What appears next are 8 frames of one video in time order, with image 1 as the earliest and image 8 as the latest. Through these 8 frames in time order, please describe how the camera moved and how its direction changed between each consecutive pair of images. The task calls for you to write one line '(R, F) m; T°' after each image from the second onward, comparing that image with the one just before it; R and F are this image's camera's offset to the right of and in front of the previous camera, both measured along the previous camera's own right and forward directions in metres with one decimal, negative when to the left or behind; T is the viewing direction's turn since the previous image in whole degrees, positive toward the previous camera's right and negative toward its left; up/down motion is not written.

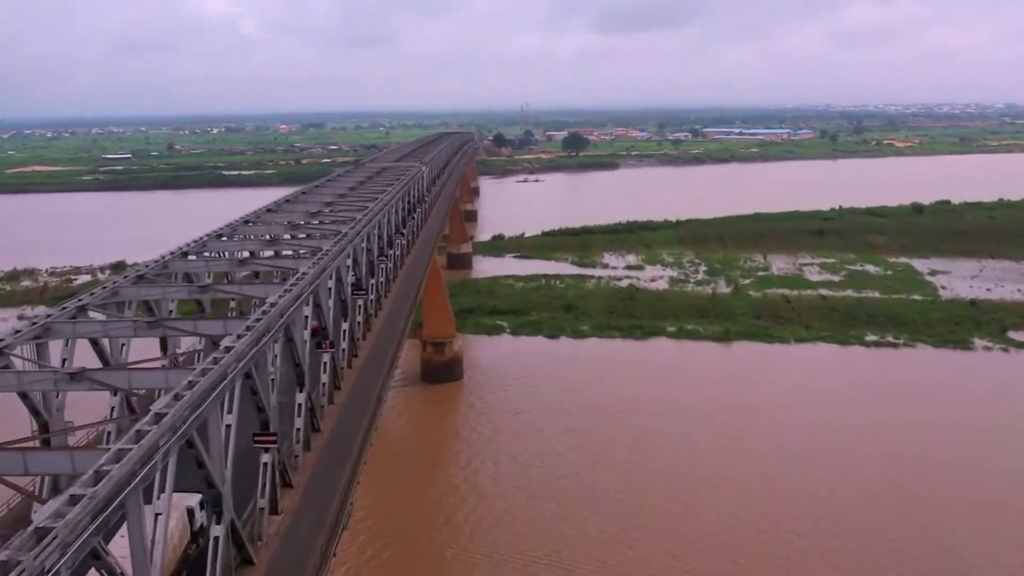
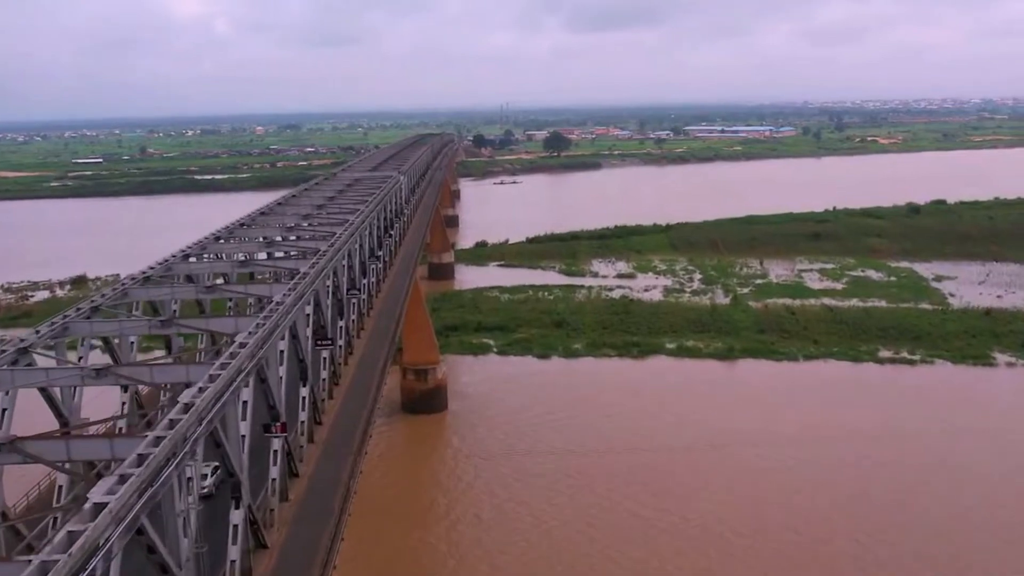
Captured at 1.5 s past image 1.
(-0.1, +1.5) m; +1°
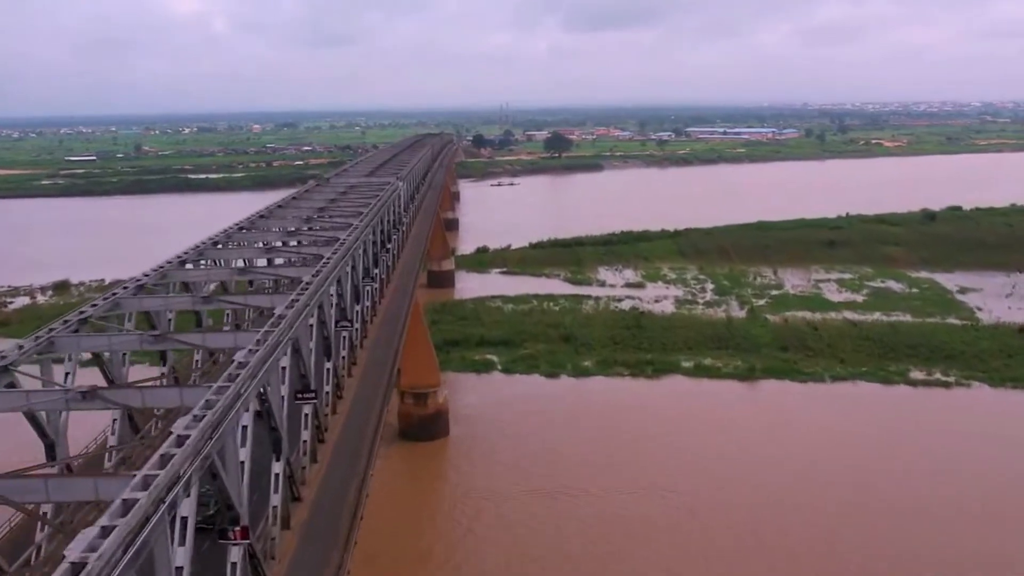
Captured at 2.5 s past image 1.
(-0.2, +1.3) m; 0°
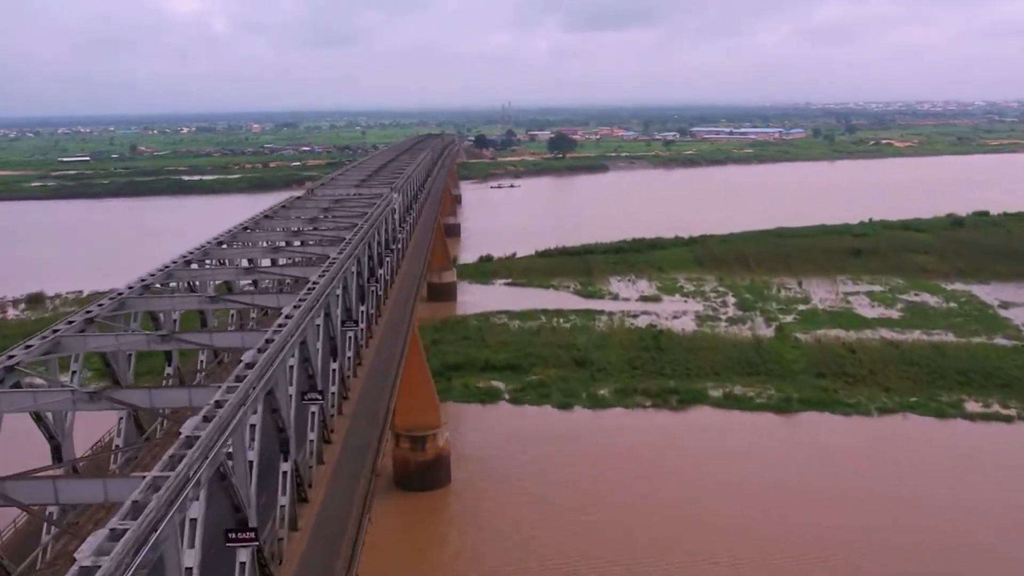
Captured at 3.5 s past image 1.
(-0.1, +1.8) m; 0°
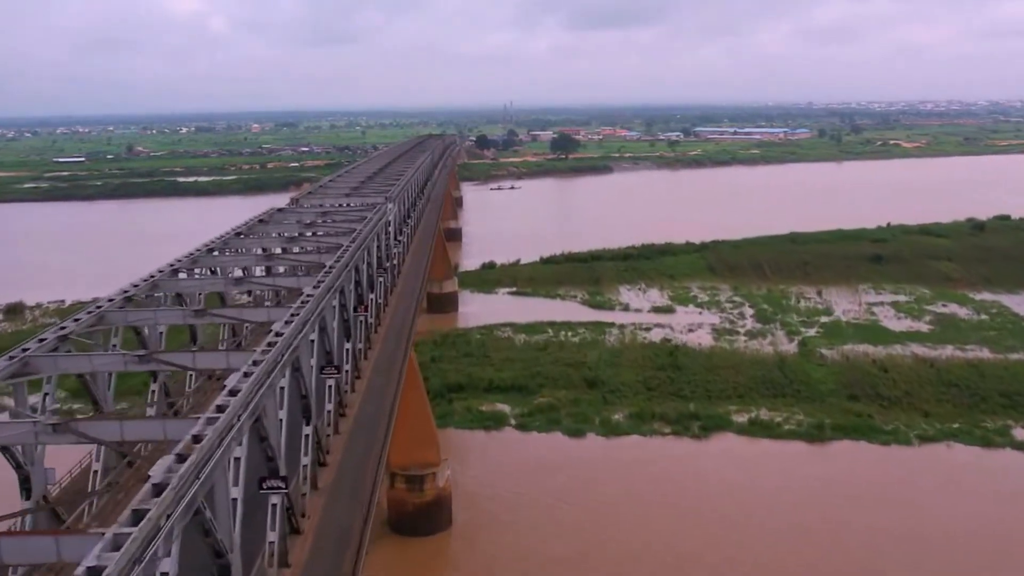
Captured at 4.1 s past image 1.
(-0.1, +1.3) m; 0°
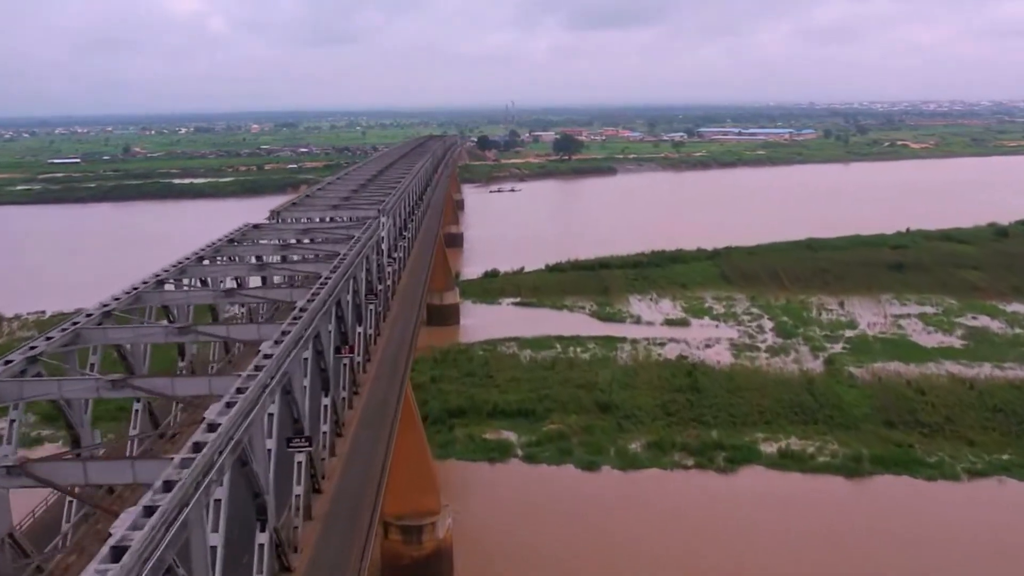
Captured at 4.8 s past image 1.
(-0.1, +1.3) m; 0°
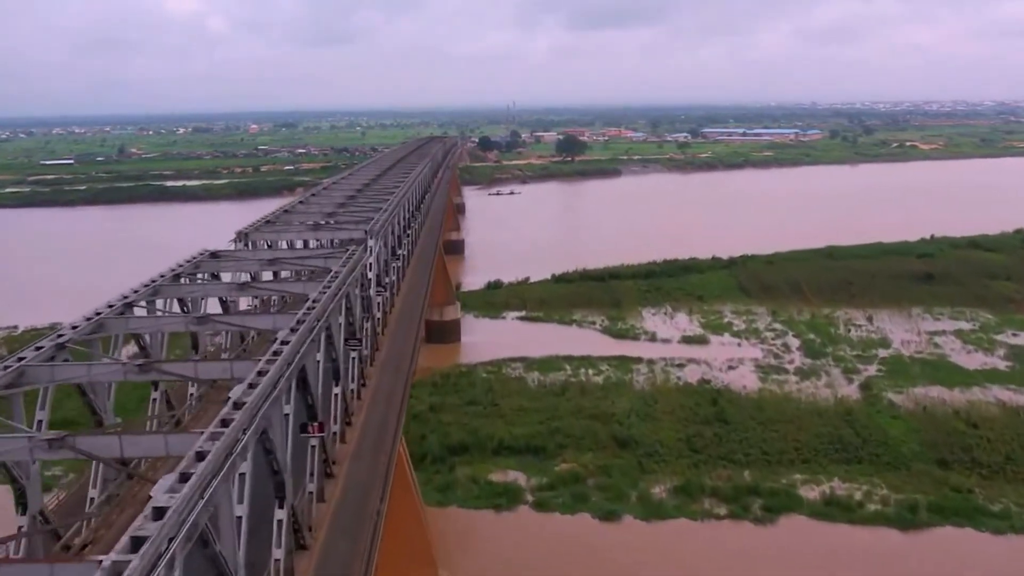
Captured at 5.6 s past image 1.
(-0.1, +1.6) m; 0°
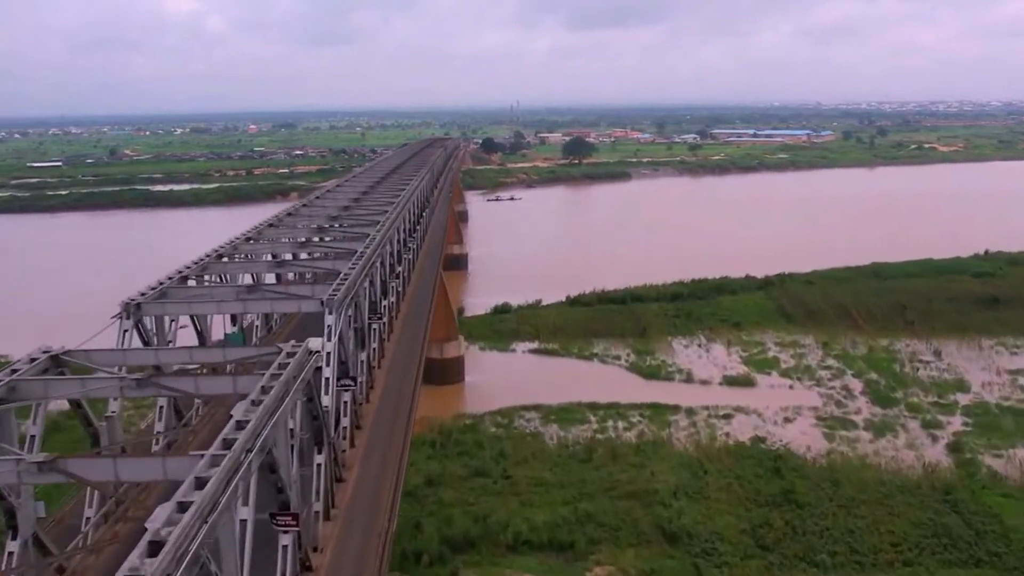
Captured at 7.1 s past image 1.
(-0.2, +2.9) m; 0°
